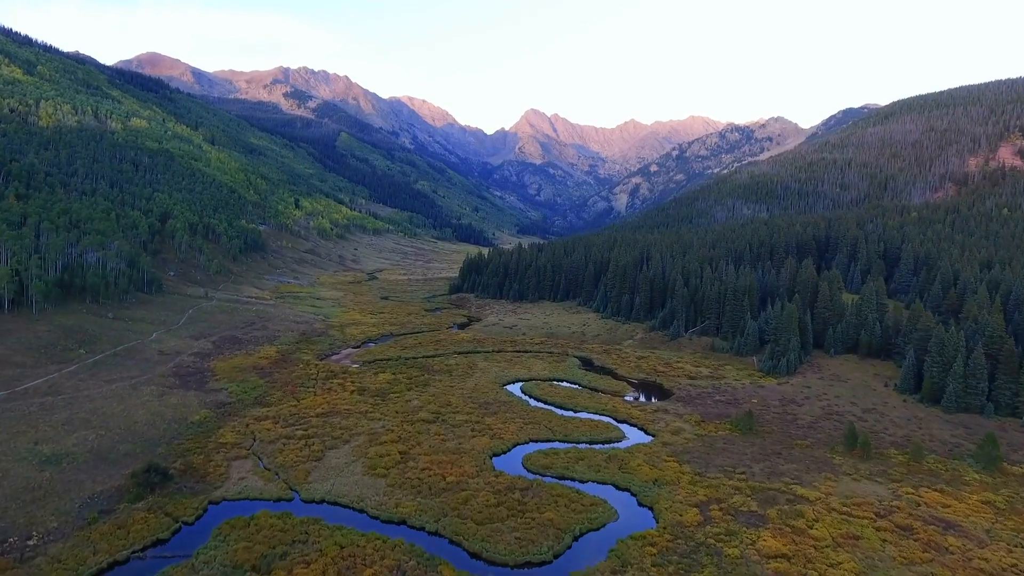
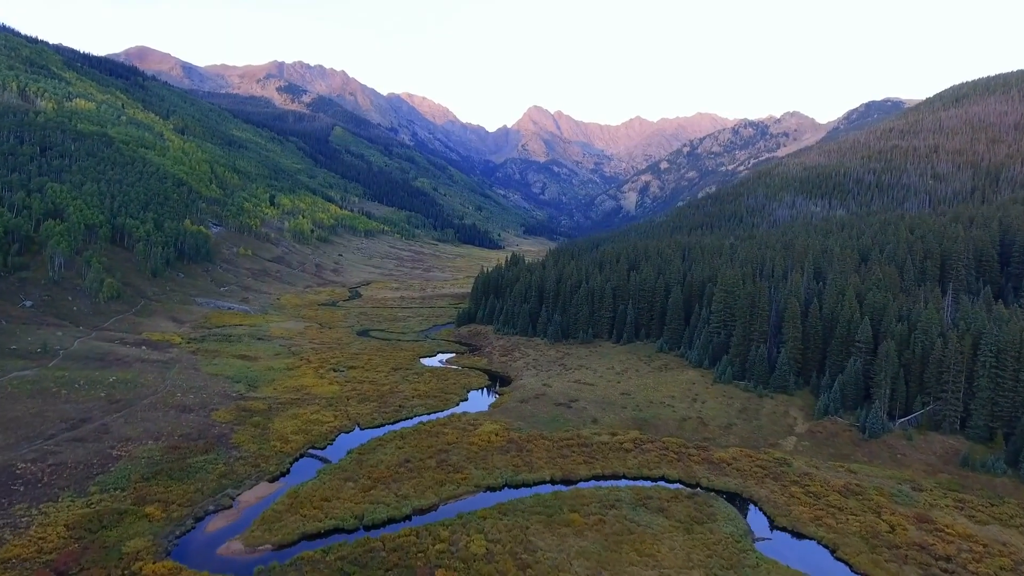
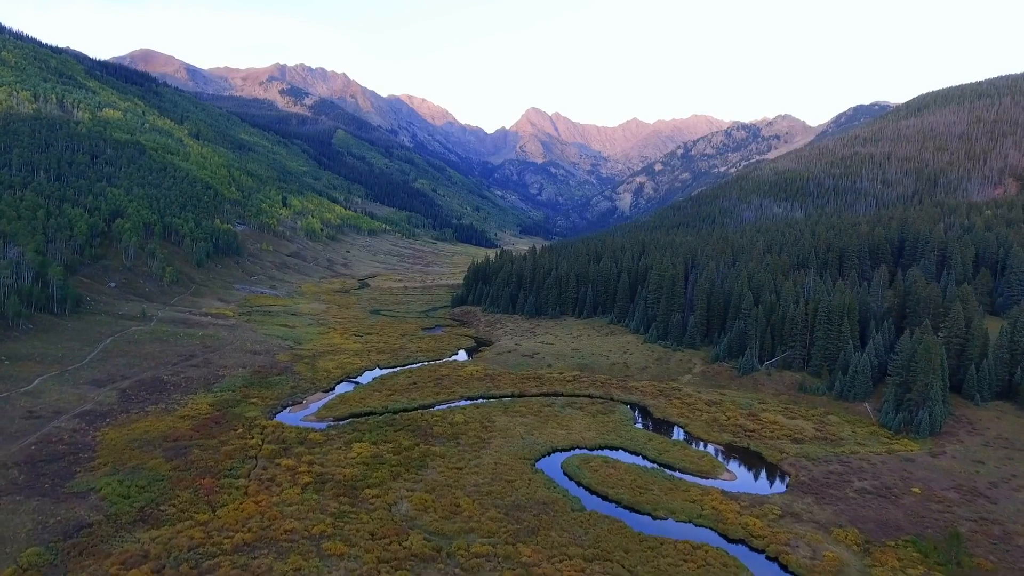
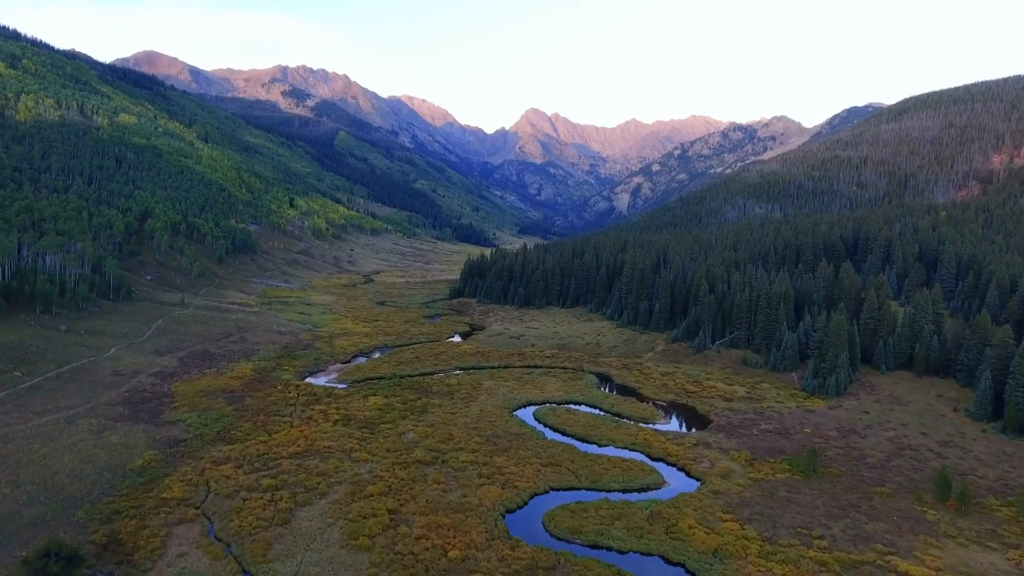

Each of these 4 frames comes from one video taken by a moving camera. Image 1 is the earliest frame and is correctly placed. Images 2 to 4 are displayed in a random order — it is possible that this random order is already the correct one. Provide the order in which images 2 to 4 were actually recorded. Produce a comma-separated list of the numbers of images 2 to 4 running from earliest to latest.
4, 3, 2
